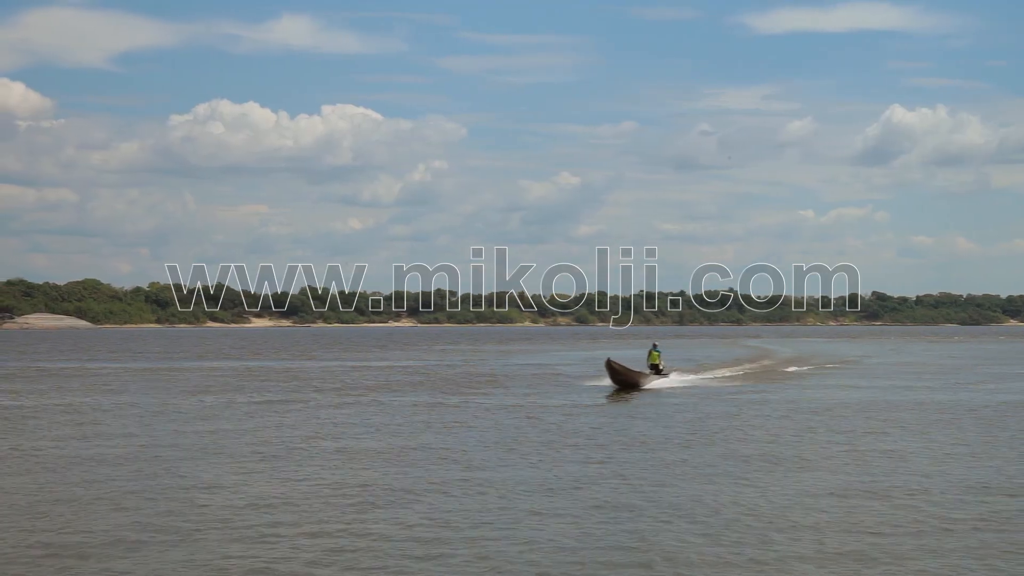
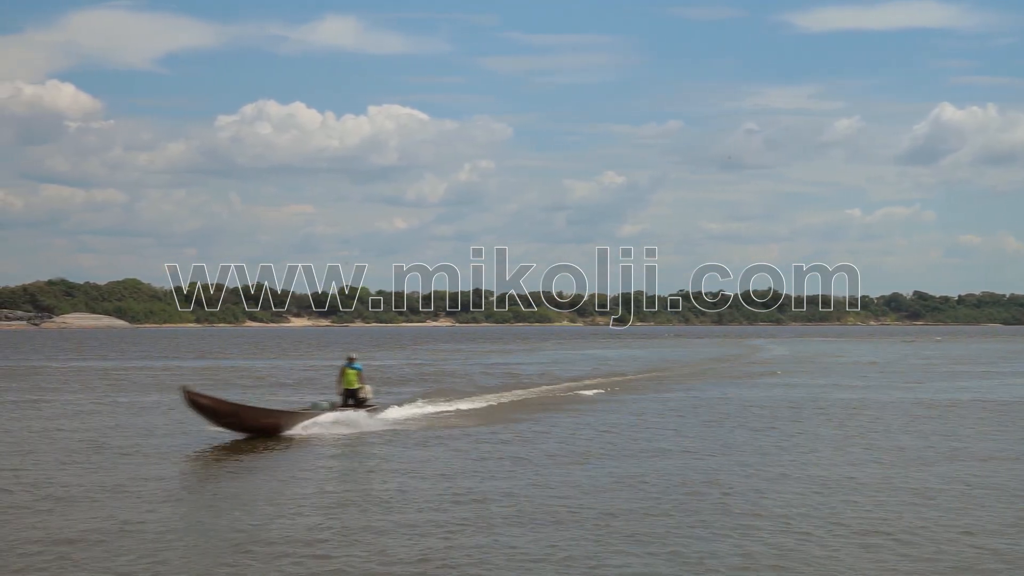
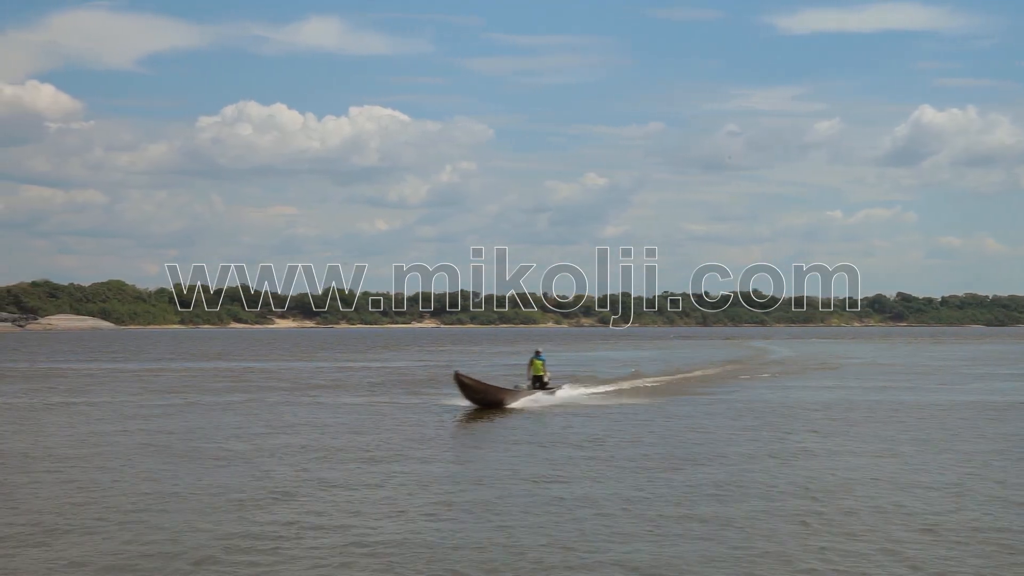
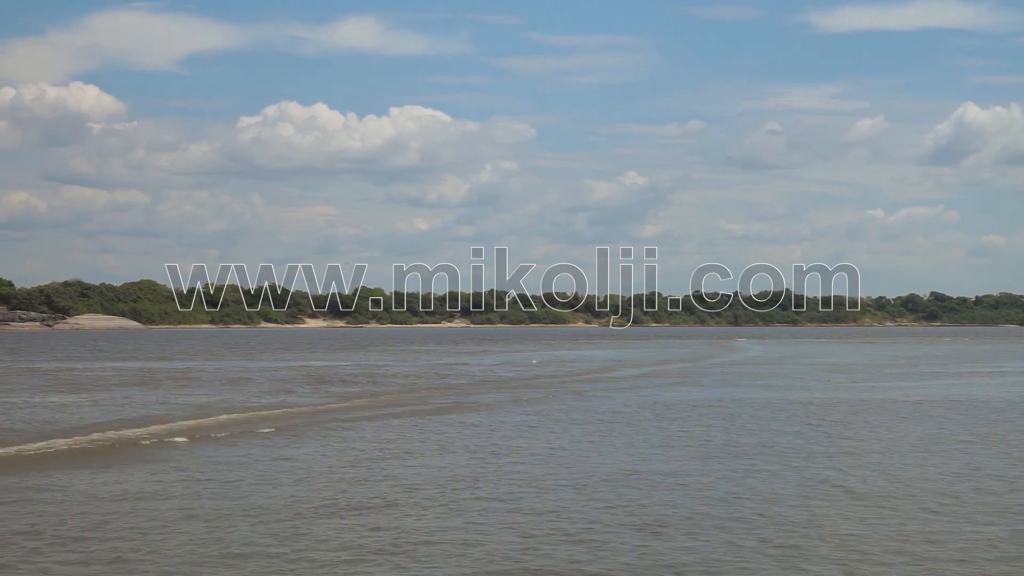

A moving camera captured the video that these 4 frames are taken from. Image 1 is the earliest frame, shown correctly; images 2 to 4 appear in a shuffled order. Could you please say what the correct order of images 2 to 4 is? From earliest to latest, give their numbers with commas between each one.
3, 2, 4
